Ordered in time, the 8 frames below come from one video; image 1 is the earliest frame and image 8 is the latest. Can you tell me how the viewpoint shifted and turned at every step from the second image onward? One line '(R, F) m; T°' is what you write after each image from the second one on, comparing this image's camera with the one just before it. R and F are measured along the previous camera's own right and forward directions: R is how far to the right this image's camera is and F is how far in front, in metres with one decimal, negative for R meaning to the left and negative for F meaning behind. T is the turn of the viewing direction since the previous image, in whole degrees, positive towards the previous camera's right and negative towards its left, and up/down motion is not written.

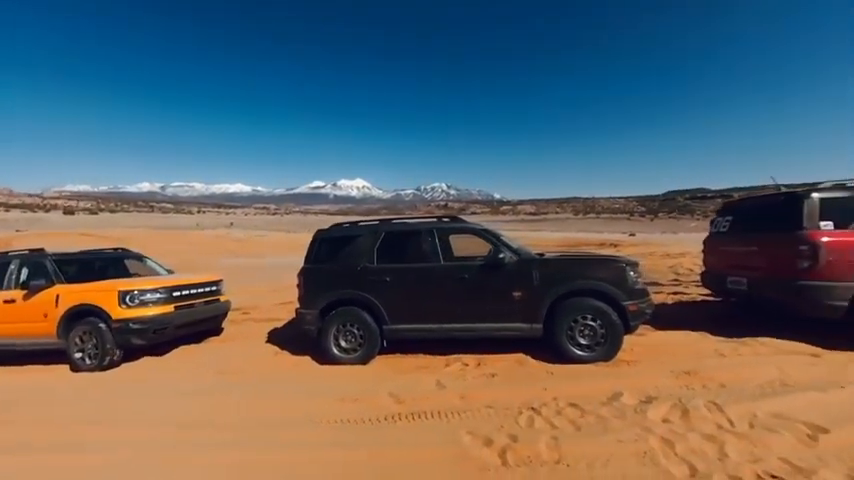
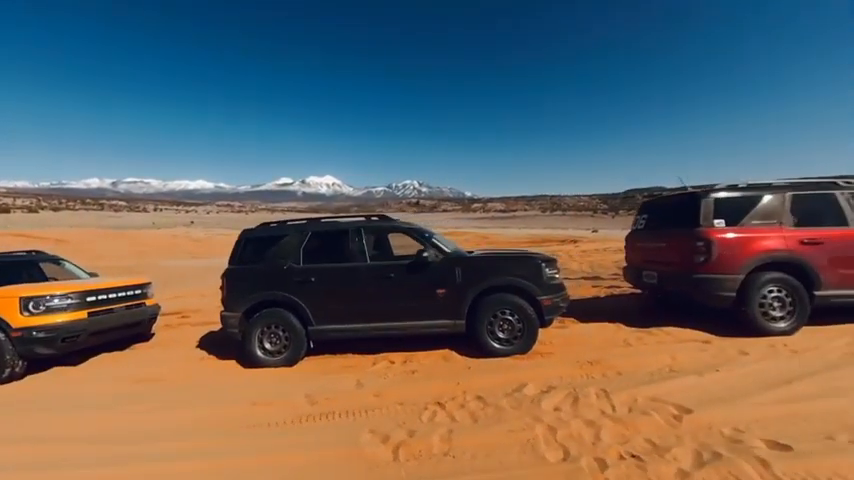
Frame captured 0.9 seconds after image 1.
(+0.8, -0.1) m; +5°
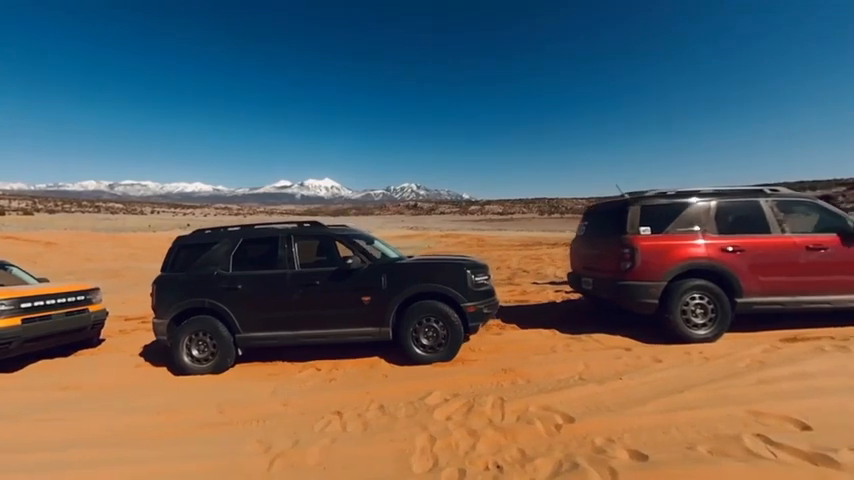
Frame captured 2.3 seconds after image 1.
(+1.3, 0.0) m; 0°
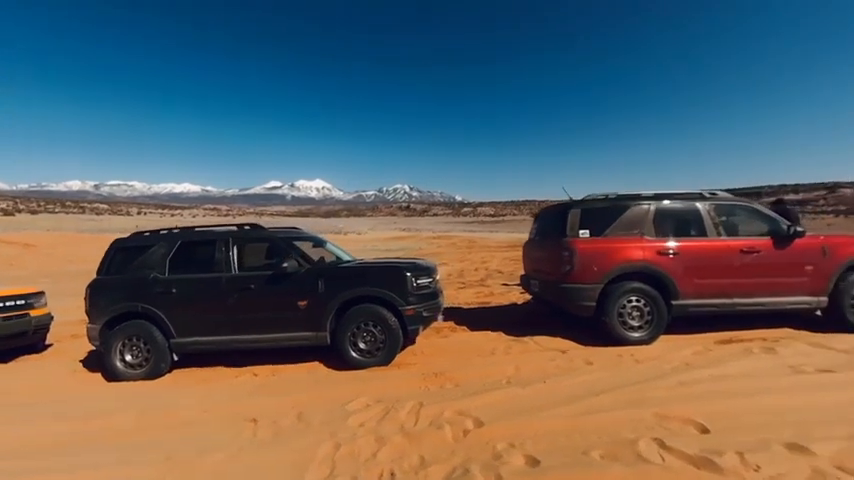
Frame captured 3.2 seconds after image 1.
(+0.9, 0.0) m; +1°
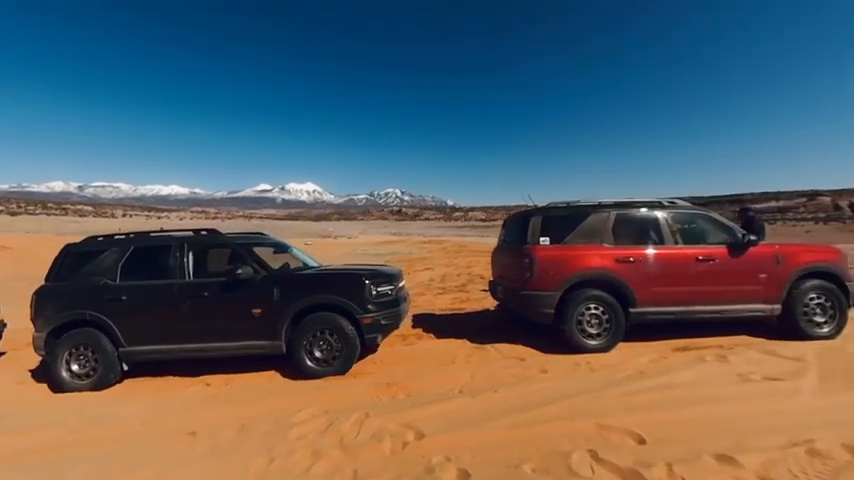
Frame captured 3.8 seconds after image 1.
(+0.6, 0.0) m; +1°
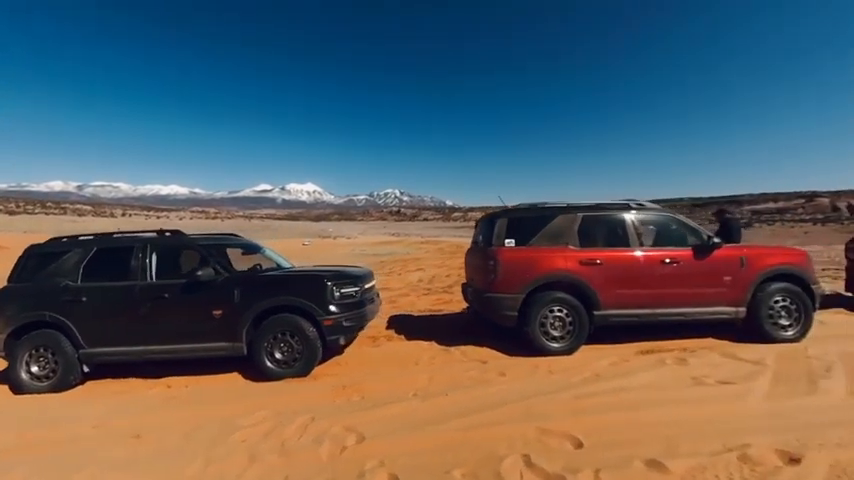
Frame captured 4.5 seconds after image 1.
(+0.6, 0.0) m; 0°
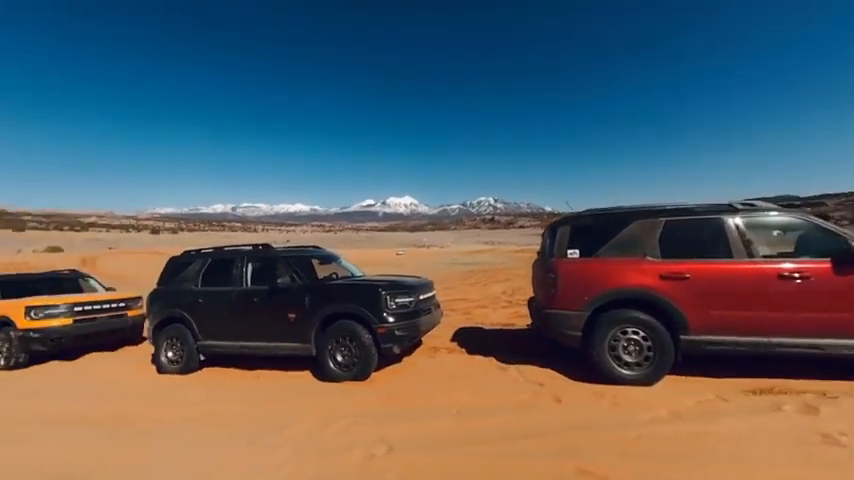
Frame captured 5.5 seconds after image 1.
(+0.7, +0.2) m; -16°
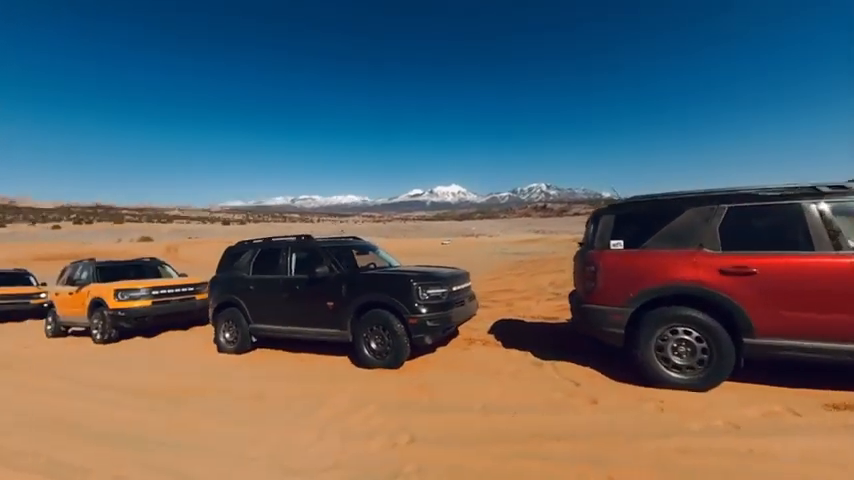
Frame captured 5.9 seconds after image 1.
(+0.3, +0.1) m; -8°
